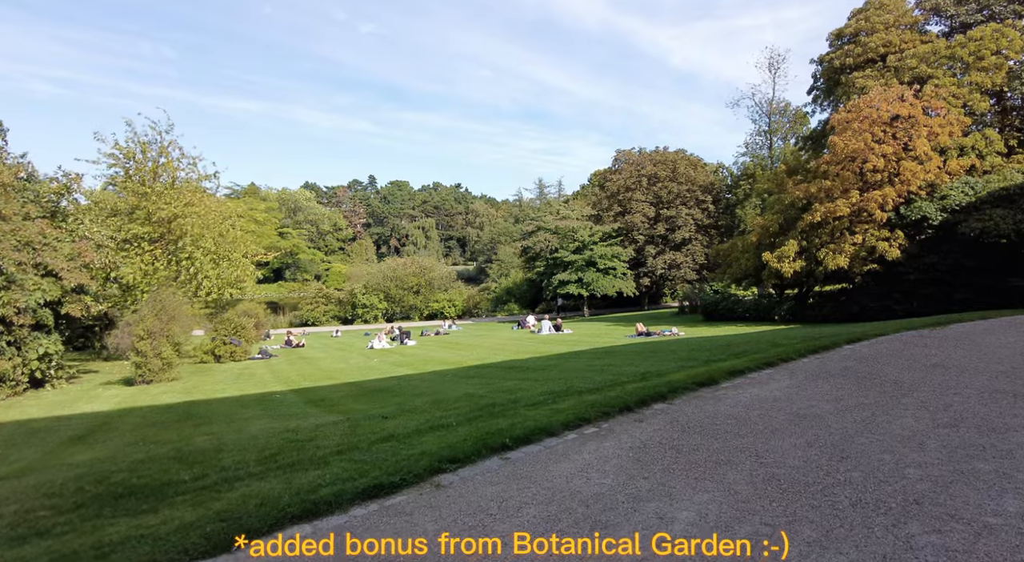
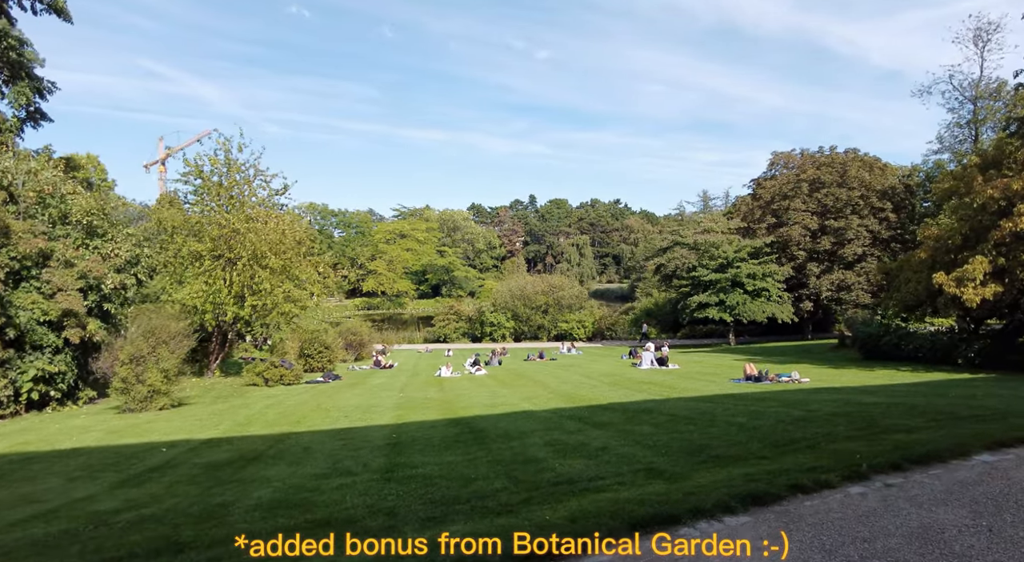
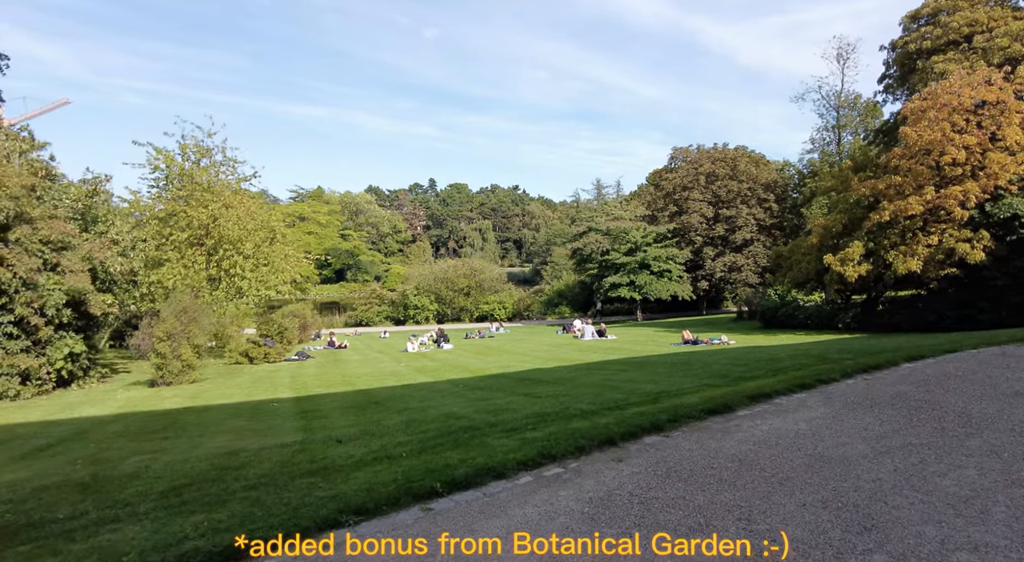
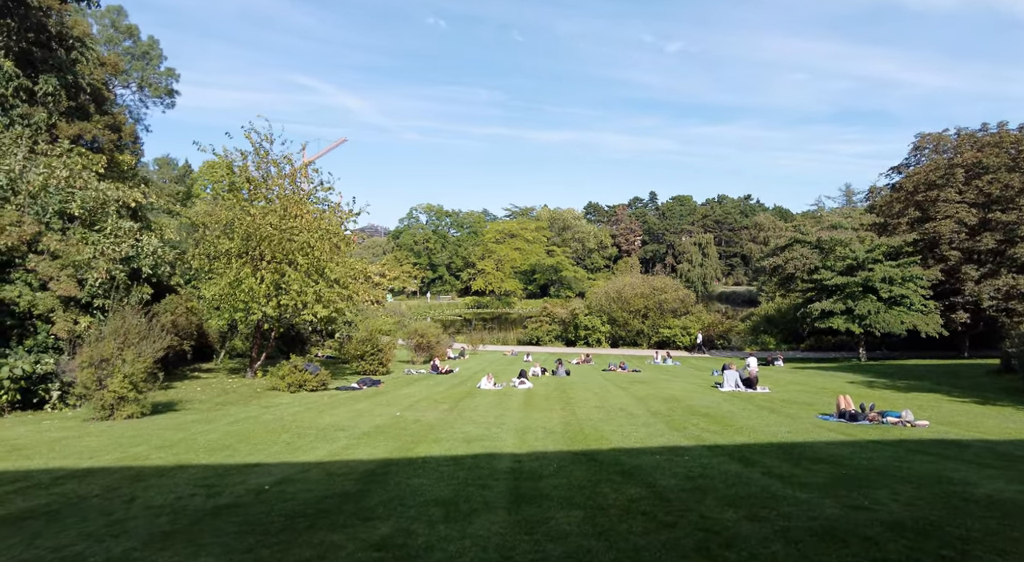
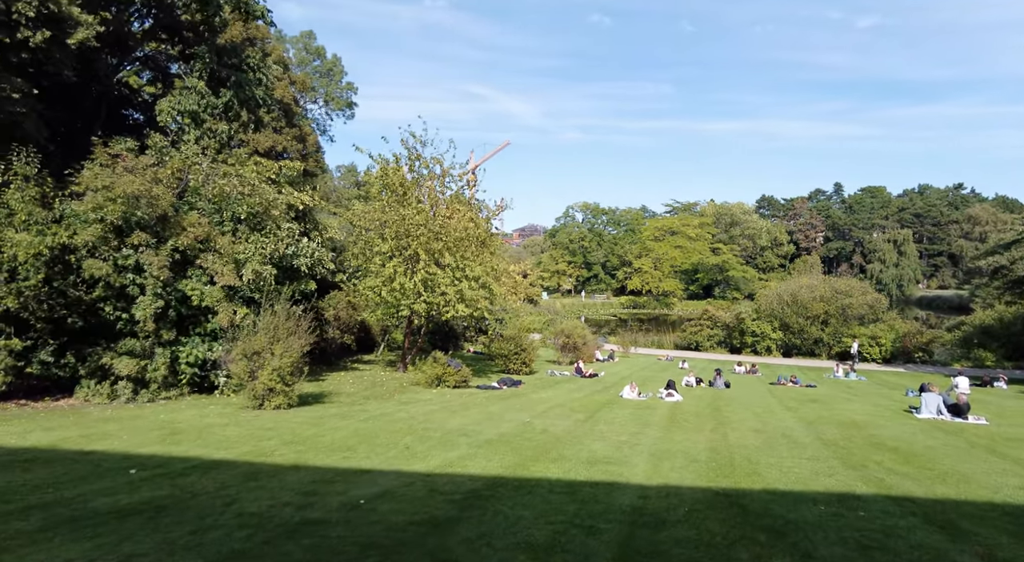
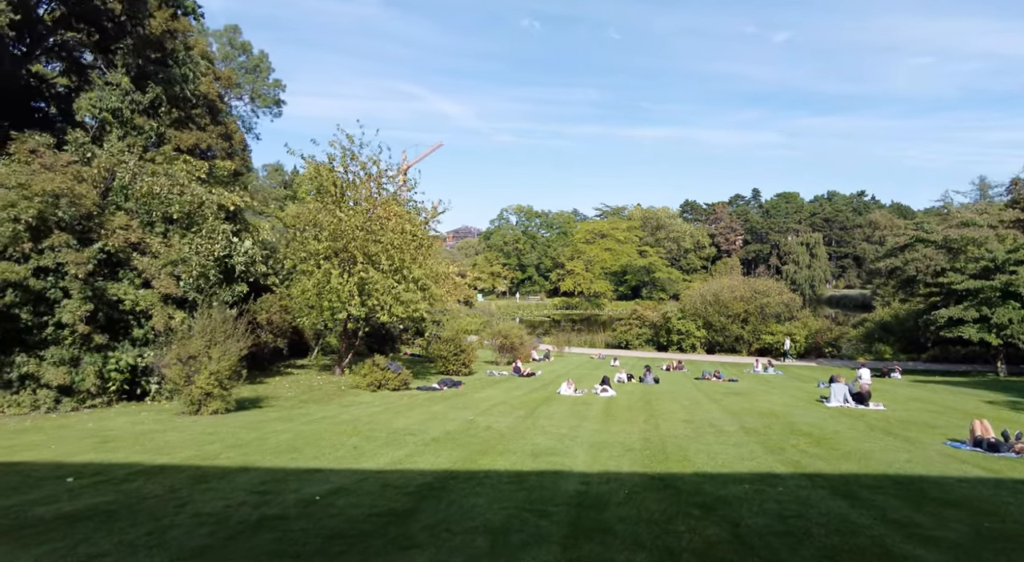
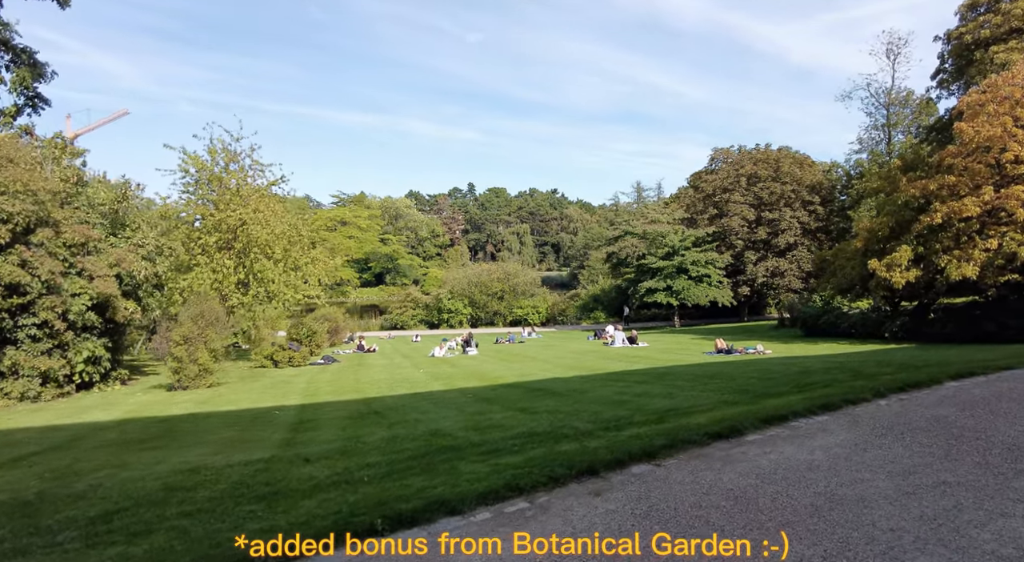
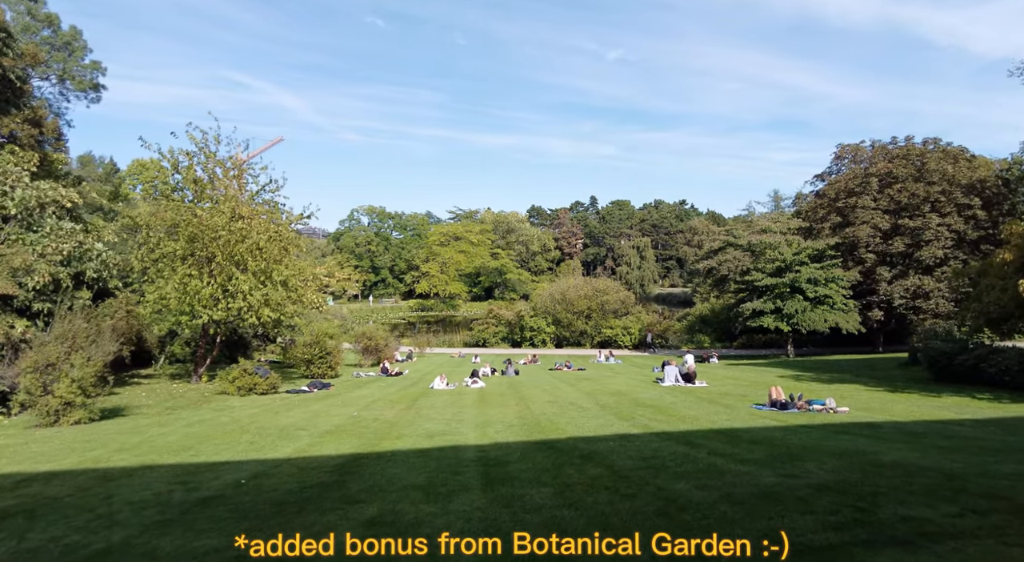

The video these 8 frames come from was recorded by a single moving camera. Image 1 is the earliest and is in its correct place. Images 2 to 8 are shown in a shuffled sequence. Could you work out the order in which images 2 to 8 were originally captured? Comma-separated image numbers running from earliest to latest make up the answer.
3, 7, 2, 8, 4, 6, 5
